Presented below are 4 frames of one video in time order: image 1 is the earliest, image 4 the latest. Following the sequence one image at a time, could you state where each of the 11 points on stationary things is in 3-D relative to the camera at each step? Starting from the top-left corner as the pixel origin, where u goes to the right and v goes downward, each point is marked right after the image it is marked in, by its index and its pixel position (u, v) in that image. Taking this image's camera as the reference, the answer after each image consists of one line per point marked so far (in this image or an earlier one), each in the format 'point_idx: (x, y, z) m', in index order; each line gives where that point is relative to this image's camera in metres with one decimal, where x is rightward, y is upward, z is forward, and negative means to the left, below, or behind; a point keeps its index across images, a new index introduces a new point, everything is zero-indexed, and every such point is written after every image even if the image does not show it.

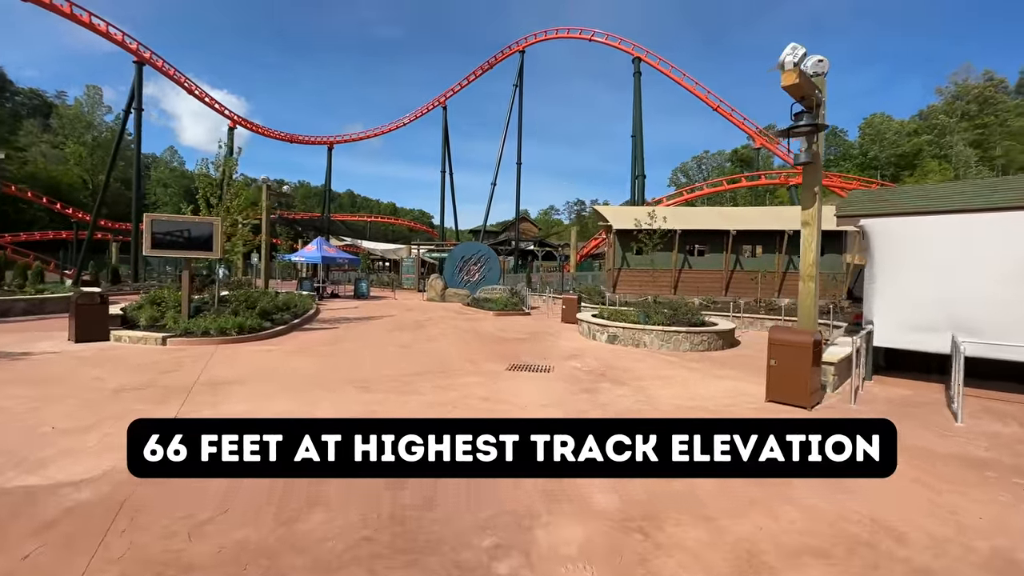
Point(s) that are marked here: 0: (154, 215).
0: (-8.9, +1.8, +11.1) m
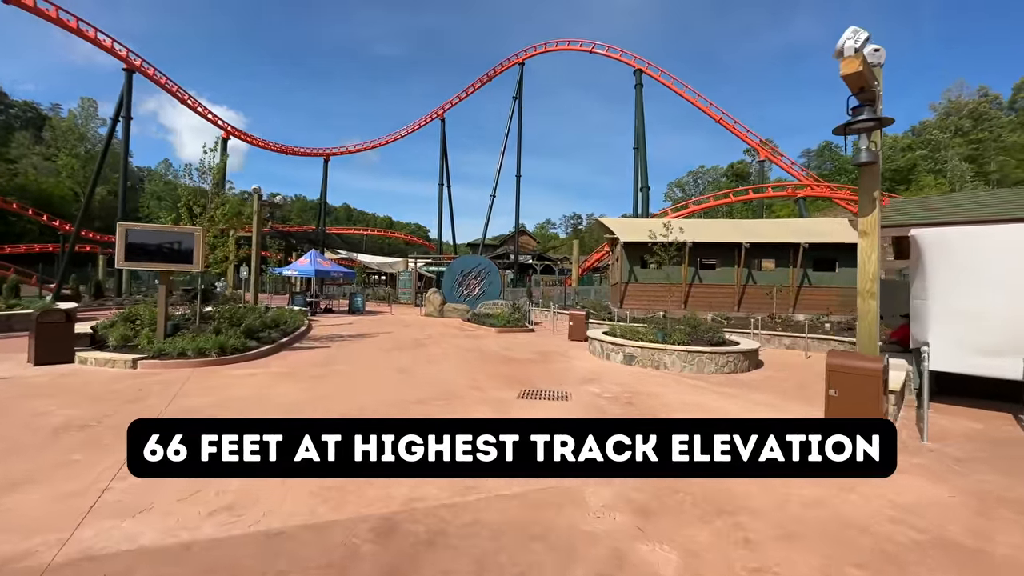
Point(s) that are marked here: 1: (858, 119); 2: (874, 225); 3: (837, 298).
0: (-8.7, +1.5, +10.1) m
1: (+4.4, +2.2, +5.7) m
2: (+4.9, +0.9, +6.0) m
3: (+13.1, -0.4, +18.0) m
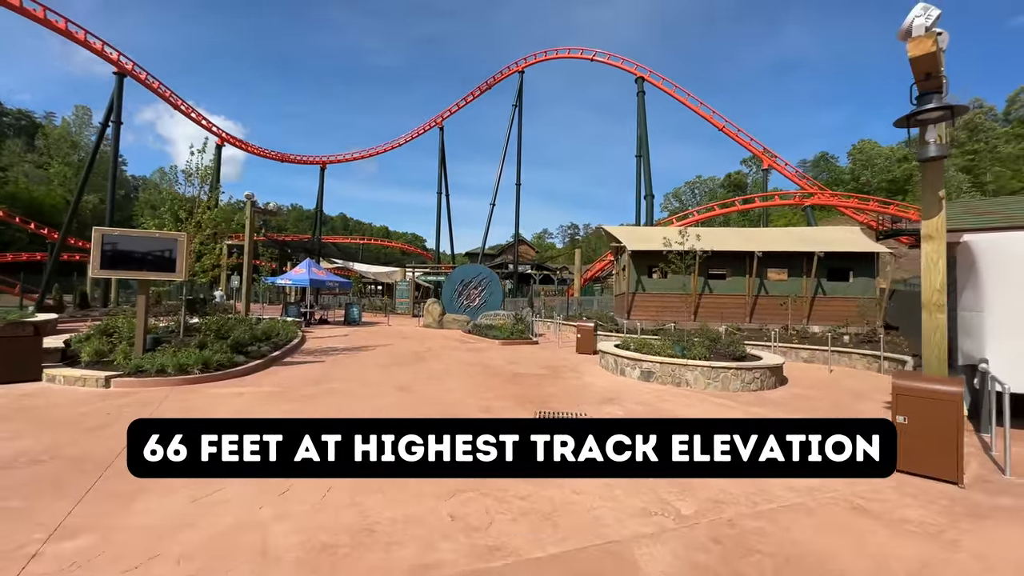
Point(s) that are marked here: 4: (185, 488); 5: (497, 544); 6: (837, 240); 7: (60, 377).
0: (-8.5, +1.2, +9.3) m
1: (+4.7, +2.0, +5.1) m
2: (+5.1, +0.7, +5.3) m
3: (+13.2, -0.8, +17.3) m
4: (-3.1, -1.9, +4.3) m
5: (-0.1, -2.0, +3.4) m
6: (+13.1, +1.9, +18.0) m
7: (-8.5, -1.7, +8.4) m
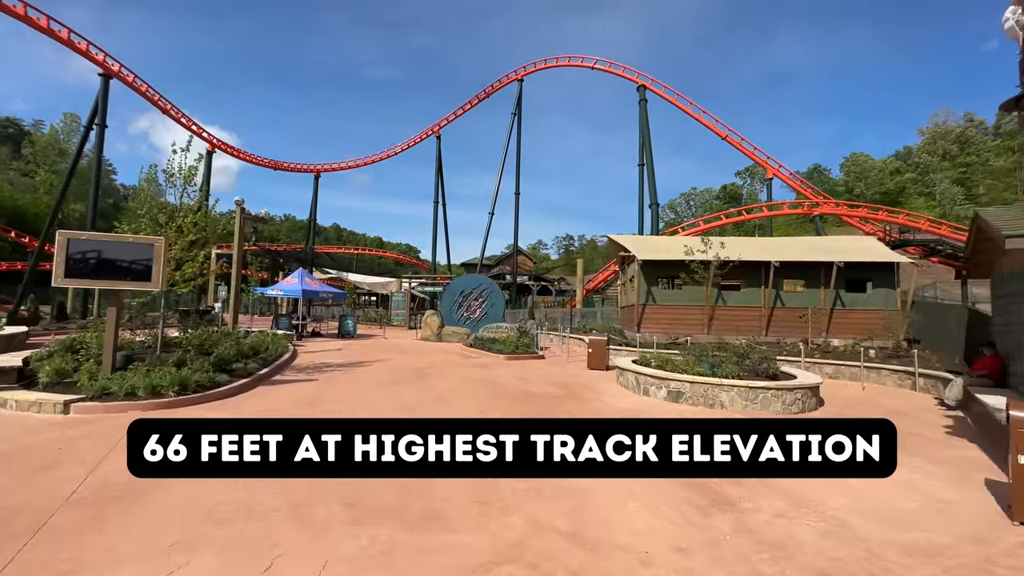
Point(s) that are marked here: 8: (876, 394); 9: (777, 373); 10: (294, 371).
0: (-8.2, +1.0, +8.3) m
1: (+5.0, +1.9, +4.3) m
2: (+5.5, +0.6, +4.5) m
3: (+13.4, -1.2, +16.6) m
4: (-2.8, -2.0, +3.3) m
5: (+0.3, -2.0, +2.5) m
6: (+13.3, +1.5, +17.3) m
7: (-8.2, -1.8, +7.3) m
8: (+9.1, -2.7, +11.1) m
9: (+5.9, -1.9, +10.0) m
10: (-5.8, -2.2, +11.9) m
